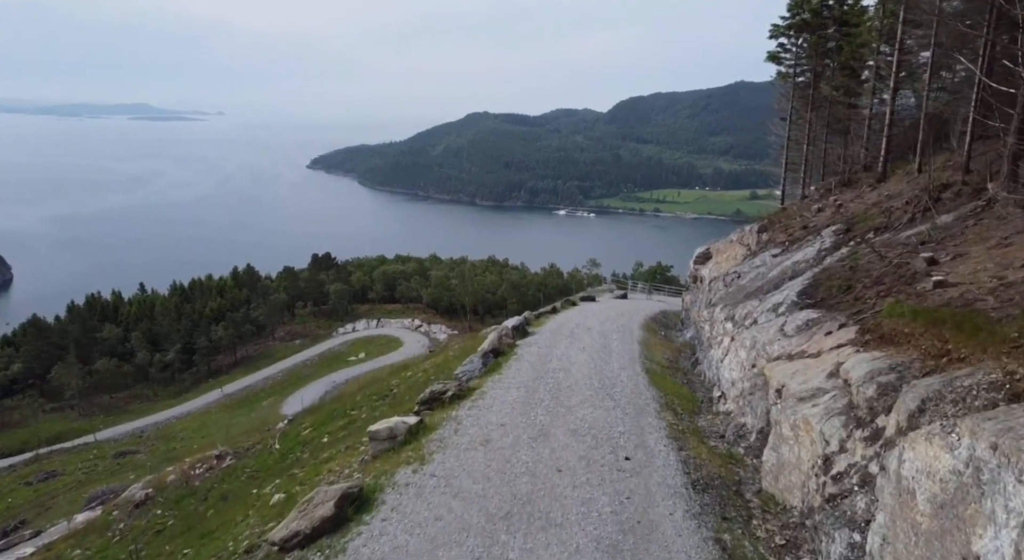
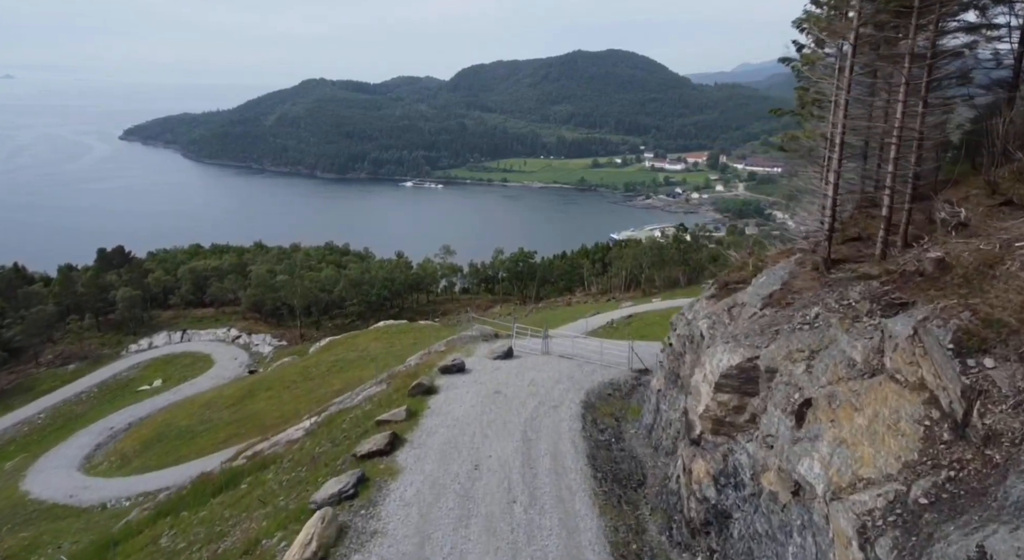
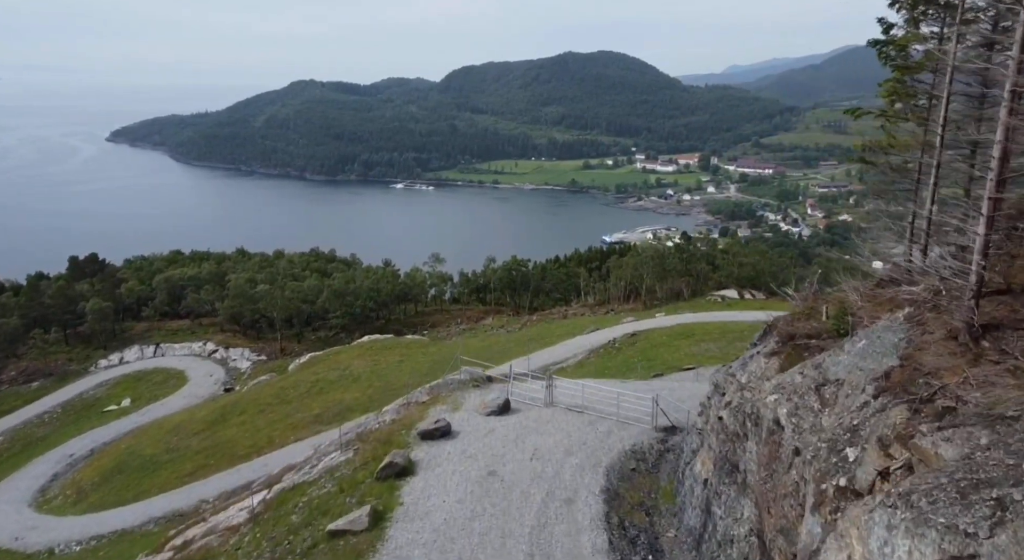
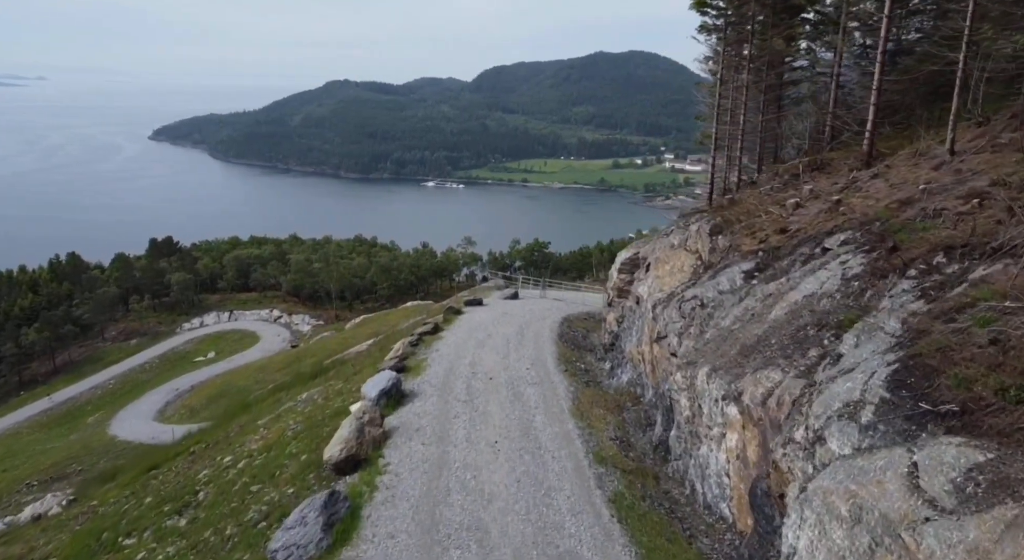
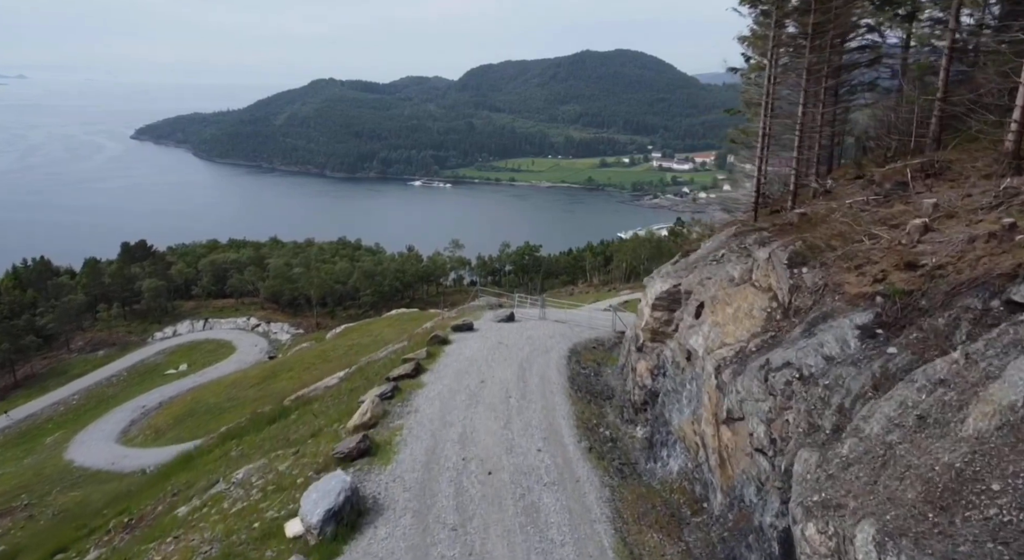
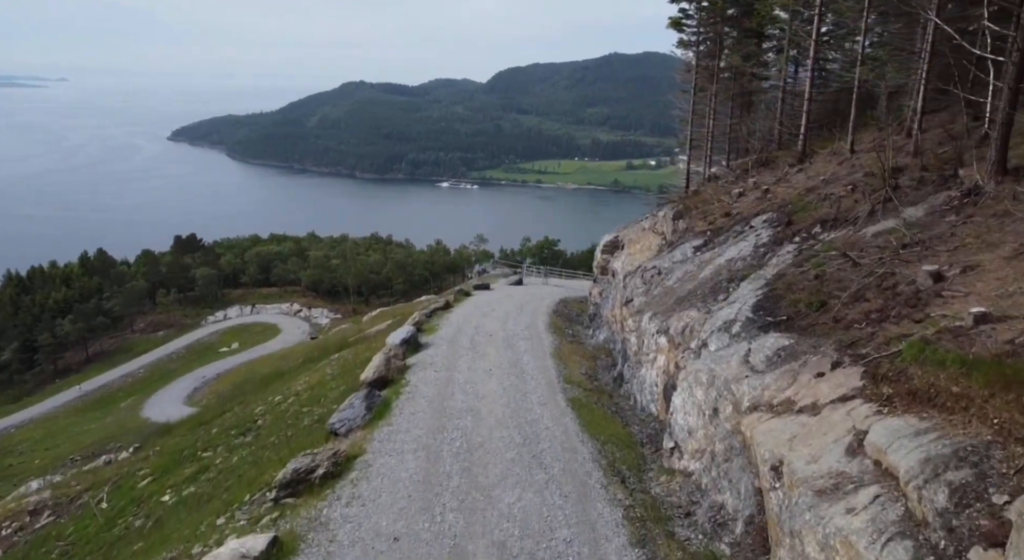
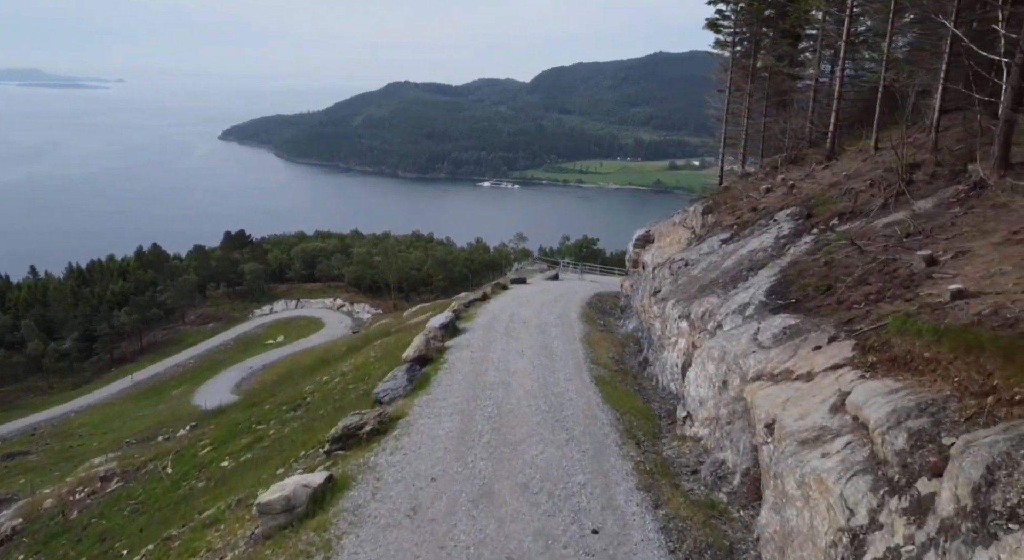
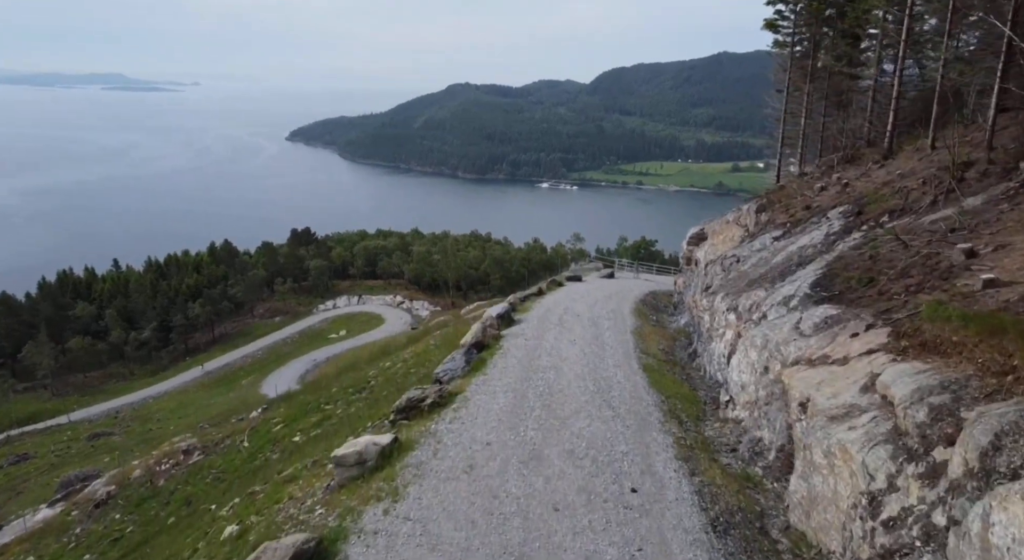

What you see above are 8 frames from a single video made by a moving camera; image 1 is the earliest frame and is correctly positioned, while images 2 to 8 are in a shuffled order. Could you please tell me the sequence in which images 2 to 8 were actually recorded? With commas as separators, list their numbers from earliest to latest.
8, 7, 6, 4, 5, 2, 3
